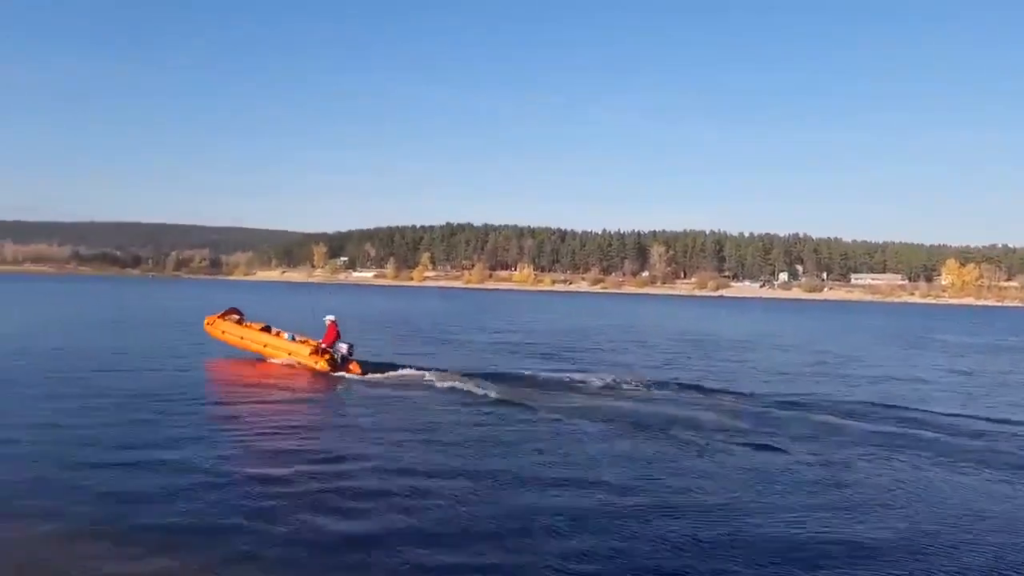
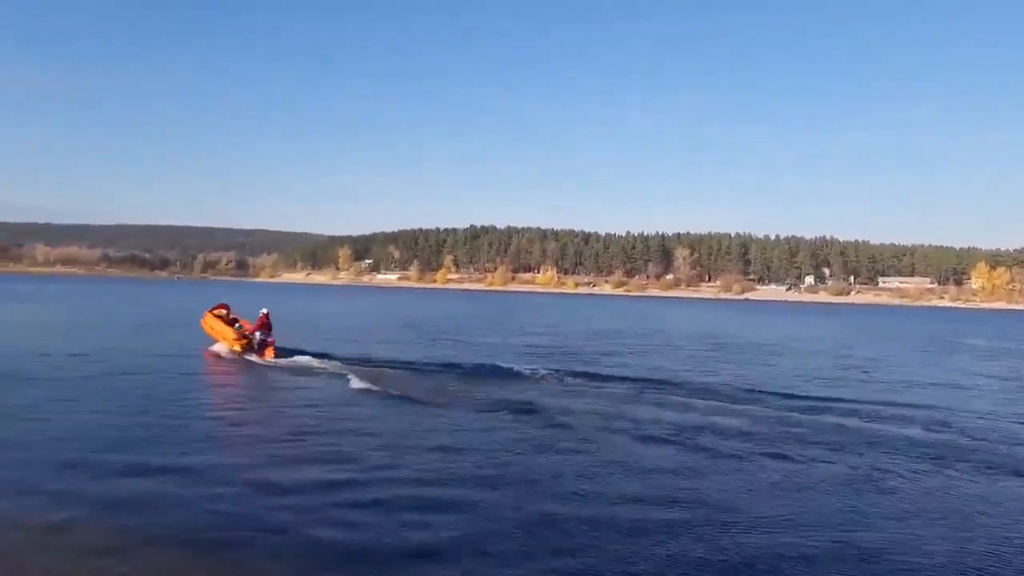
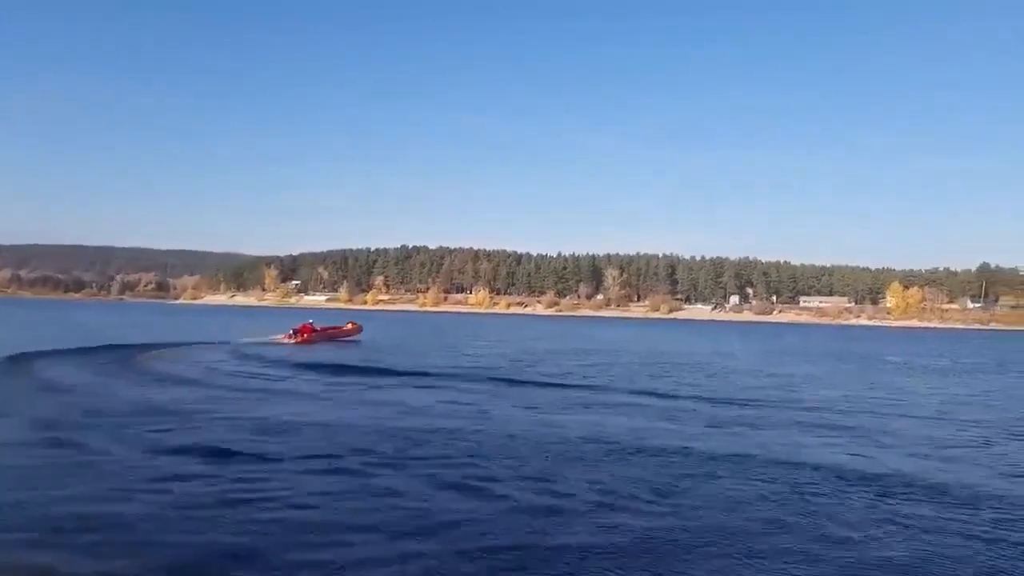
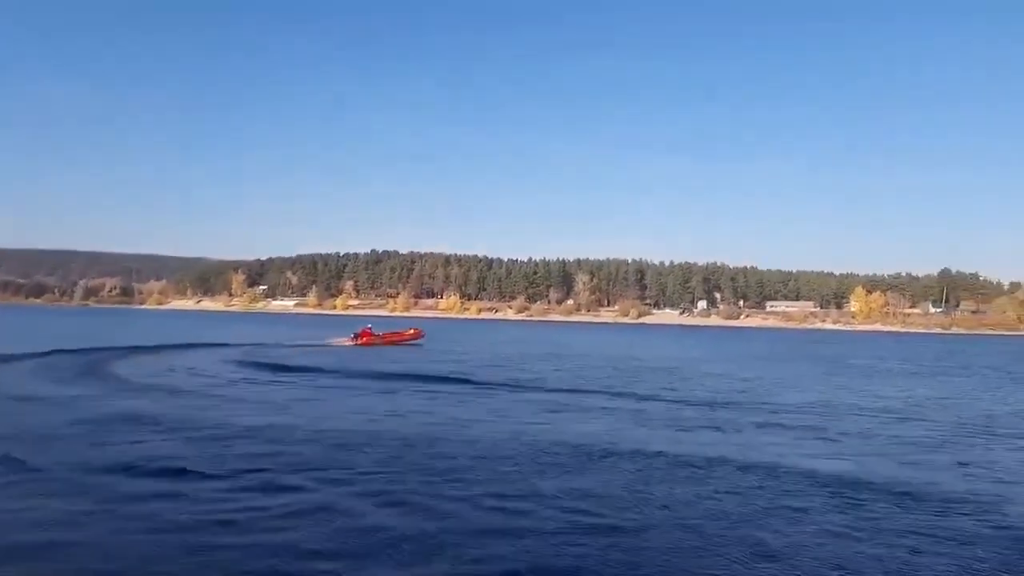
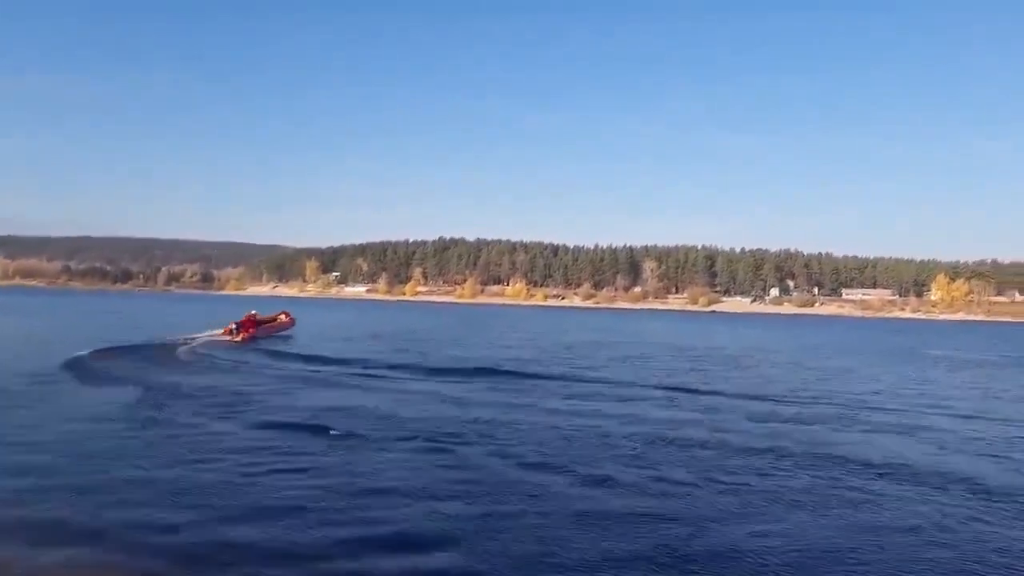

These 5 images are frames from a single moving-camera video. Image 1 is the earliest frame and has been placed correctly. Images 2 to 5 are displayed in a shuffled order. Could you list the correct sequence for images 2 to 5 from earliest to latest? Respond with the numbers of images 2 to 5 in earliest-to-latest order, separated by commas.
2, 5, 3, 4
